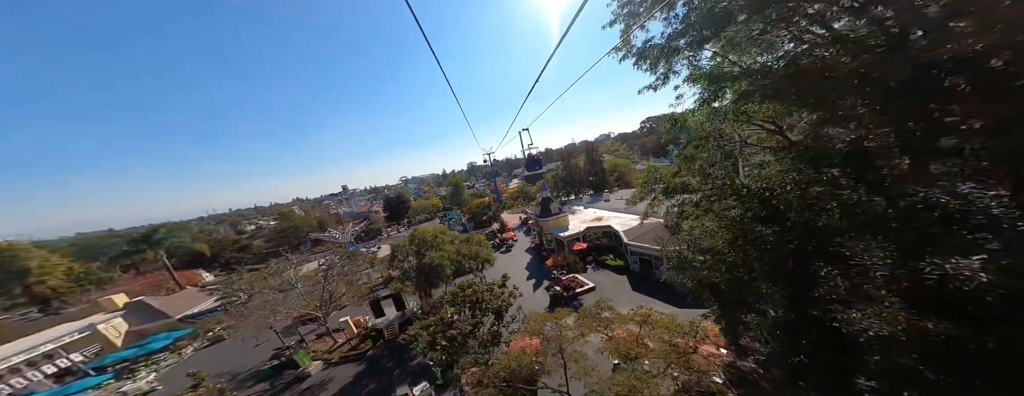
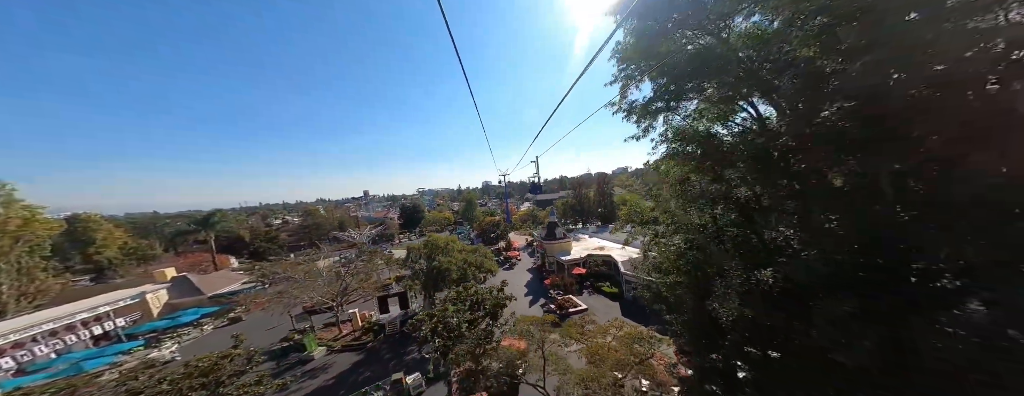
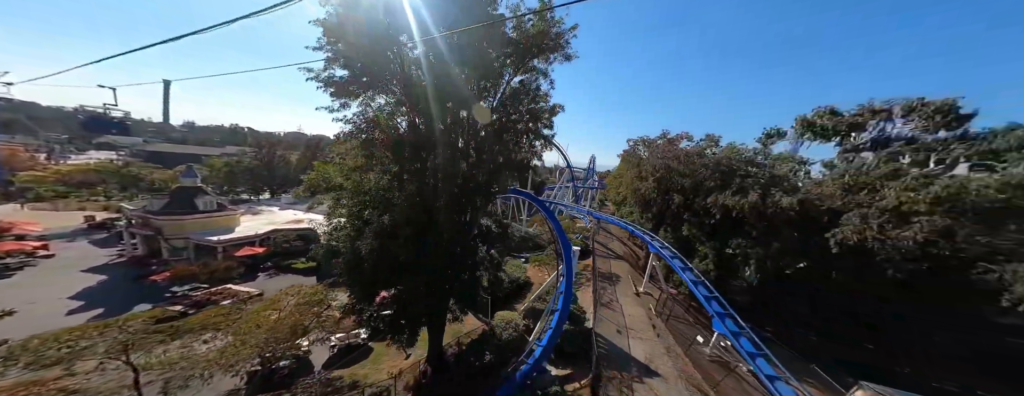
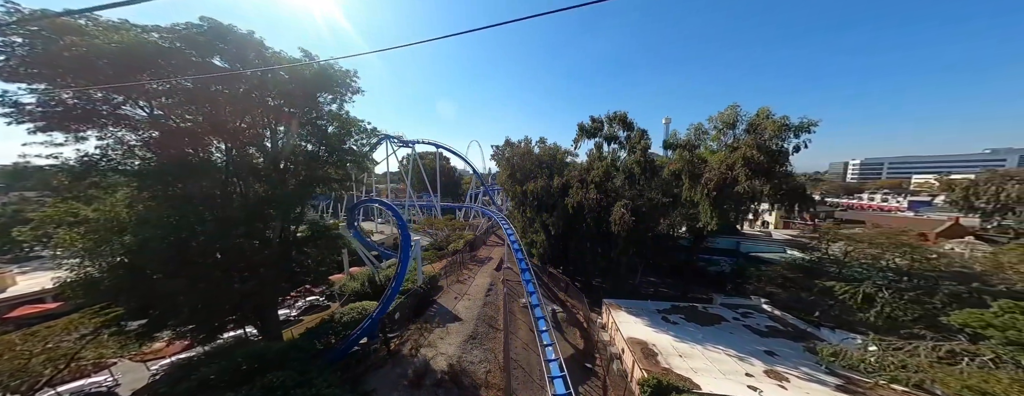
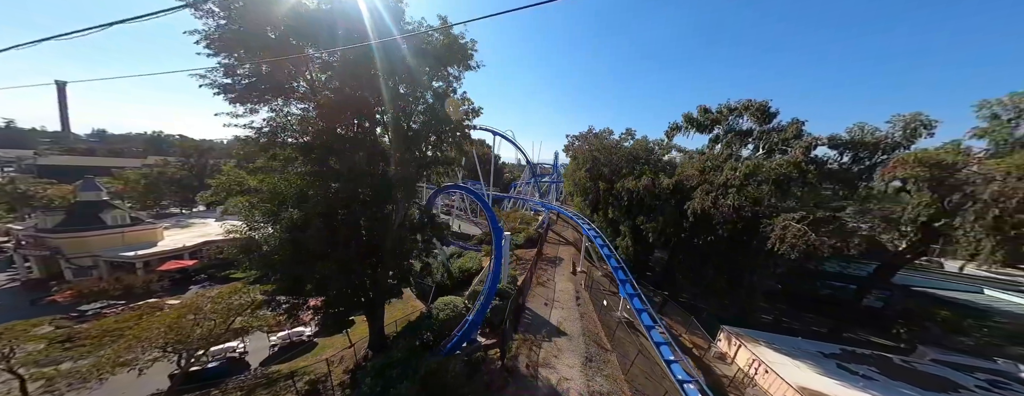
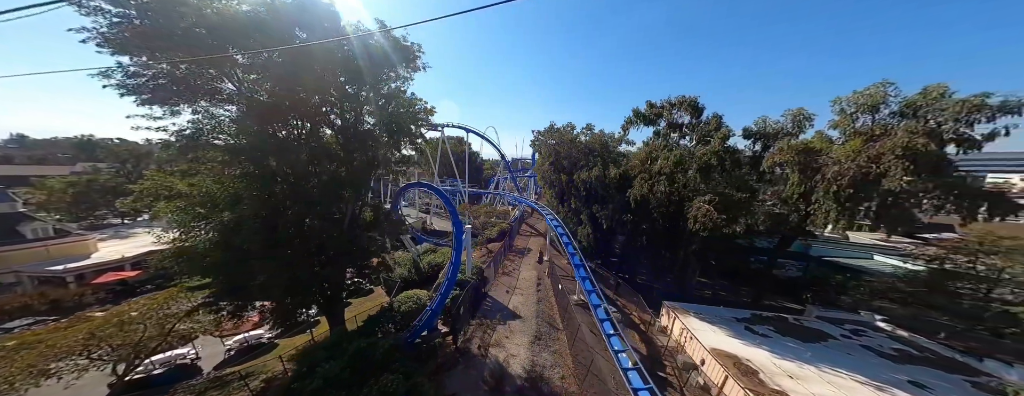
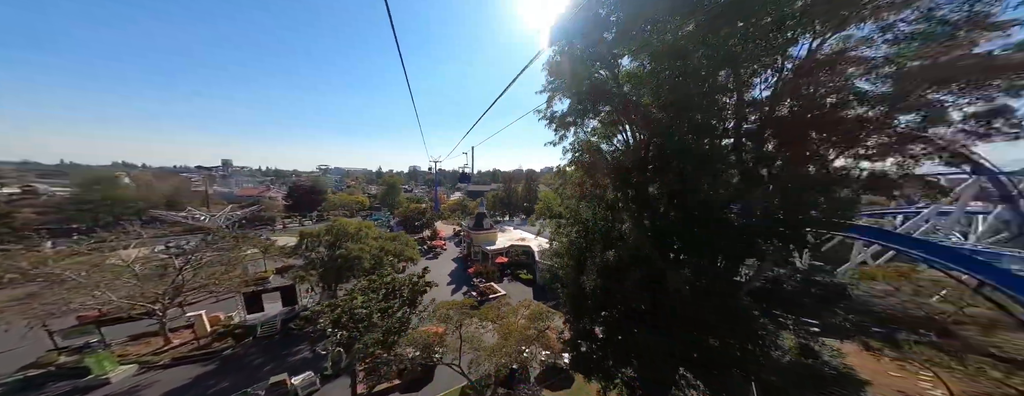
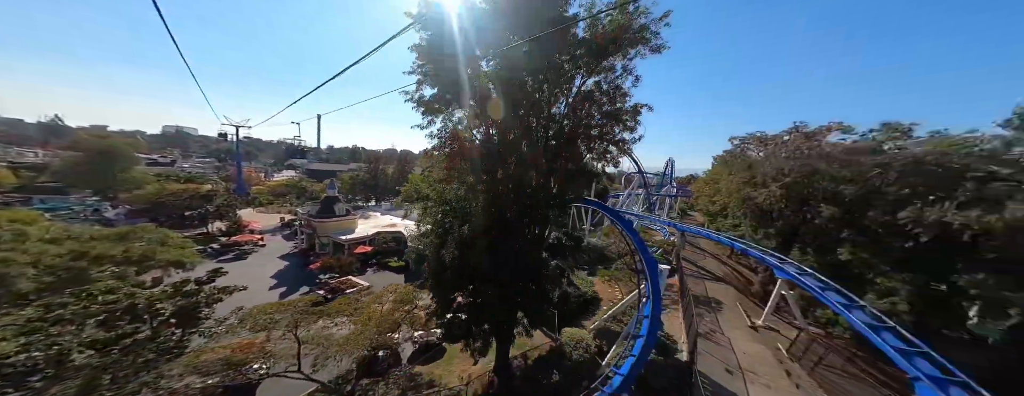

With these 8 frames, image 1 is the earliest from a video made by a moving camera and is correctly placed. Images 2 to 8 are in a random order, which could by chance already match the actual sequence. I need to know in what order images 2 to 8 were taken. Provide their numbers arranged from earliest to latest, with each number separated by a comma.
2, 7, 8, 3, 5, 6, 4
